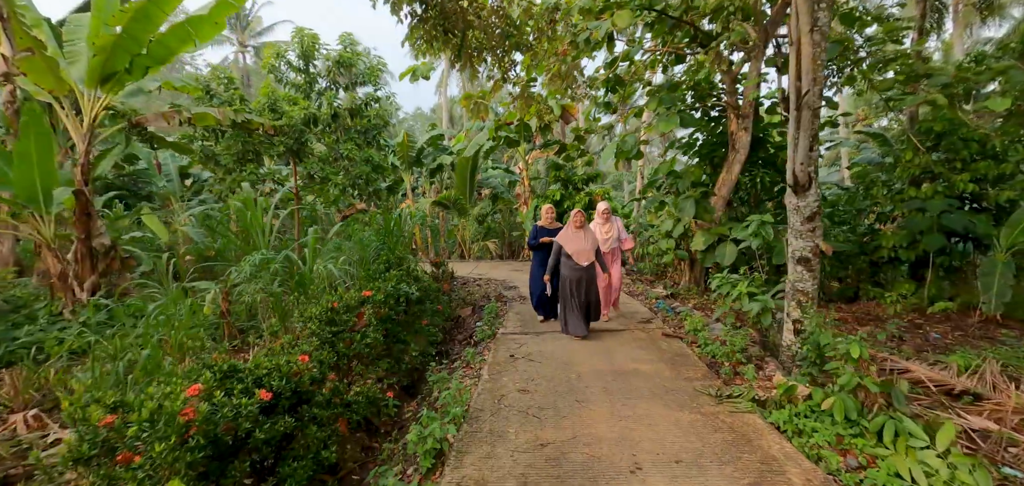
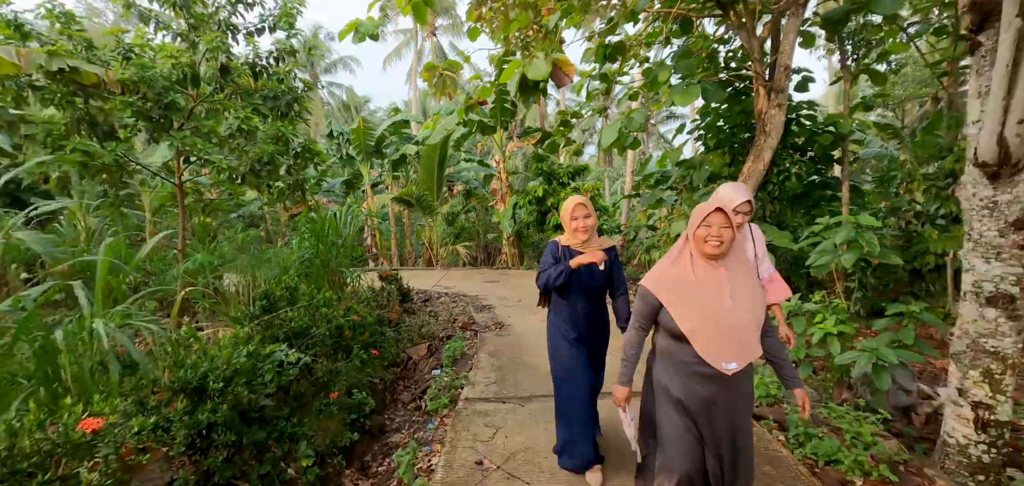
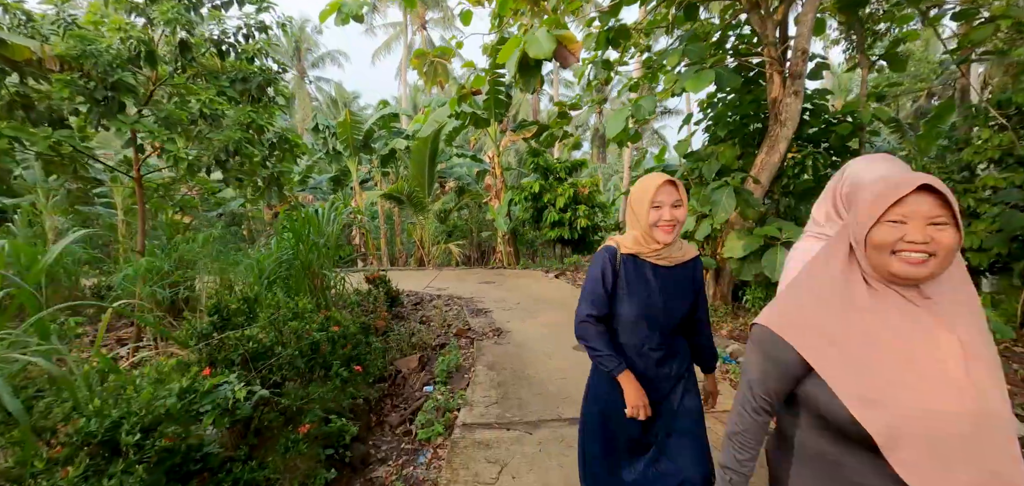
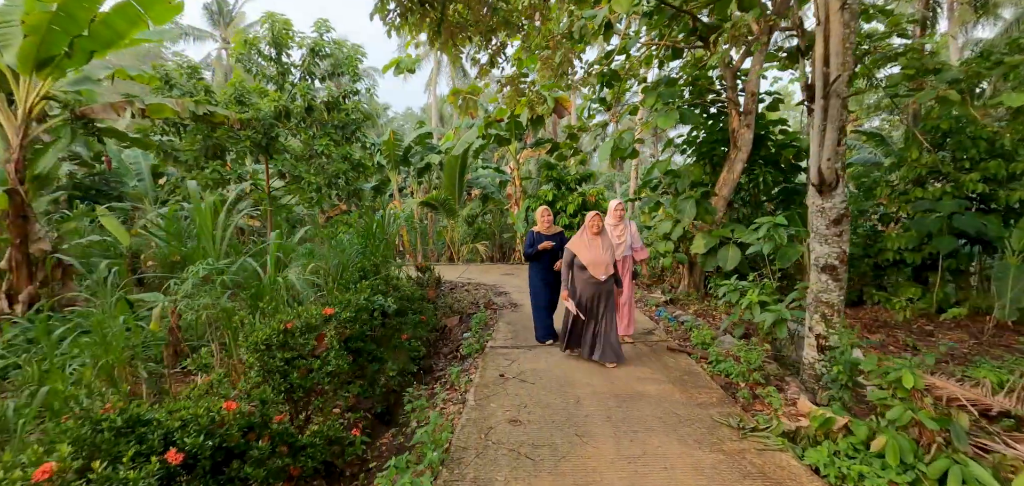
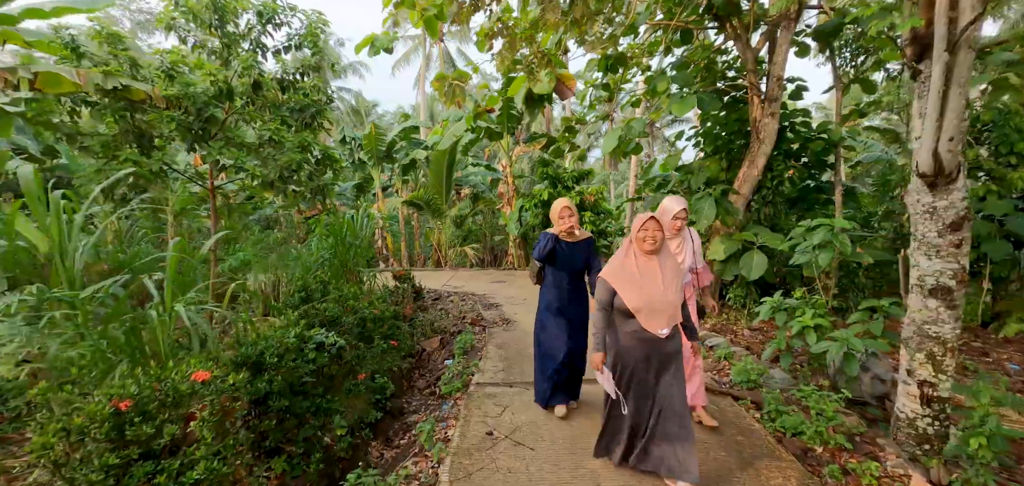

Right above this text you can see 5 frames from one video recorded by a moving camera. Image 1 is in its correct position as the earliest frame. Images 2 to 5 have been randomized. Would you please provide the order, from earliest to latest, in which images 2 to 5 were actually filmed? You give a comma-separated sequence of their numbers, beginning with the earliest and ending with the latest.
4, 5, 2, 3
